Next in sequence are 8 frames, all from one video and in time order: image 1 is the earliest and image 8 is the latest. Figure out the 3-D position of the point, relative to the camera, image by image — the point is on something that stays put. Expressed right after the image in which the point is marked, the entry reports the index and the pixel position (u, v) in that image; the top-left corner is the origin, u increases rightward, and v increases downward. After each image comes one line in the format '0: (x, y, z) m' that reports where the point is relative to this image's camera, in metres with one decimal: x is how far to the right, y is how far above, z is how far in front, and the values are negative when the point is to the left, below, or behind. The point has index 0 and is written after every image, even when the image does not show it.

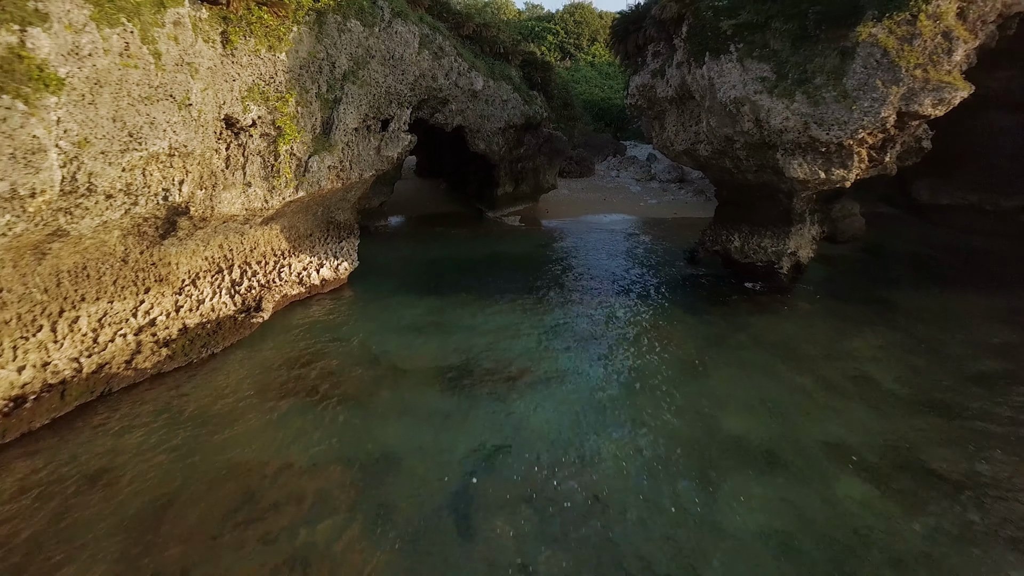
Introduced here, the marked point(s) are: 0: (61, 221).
0: (-6.2, +0.9, +6.5) m
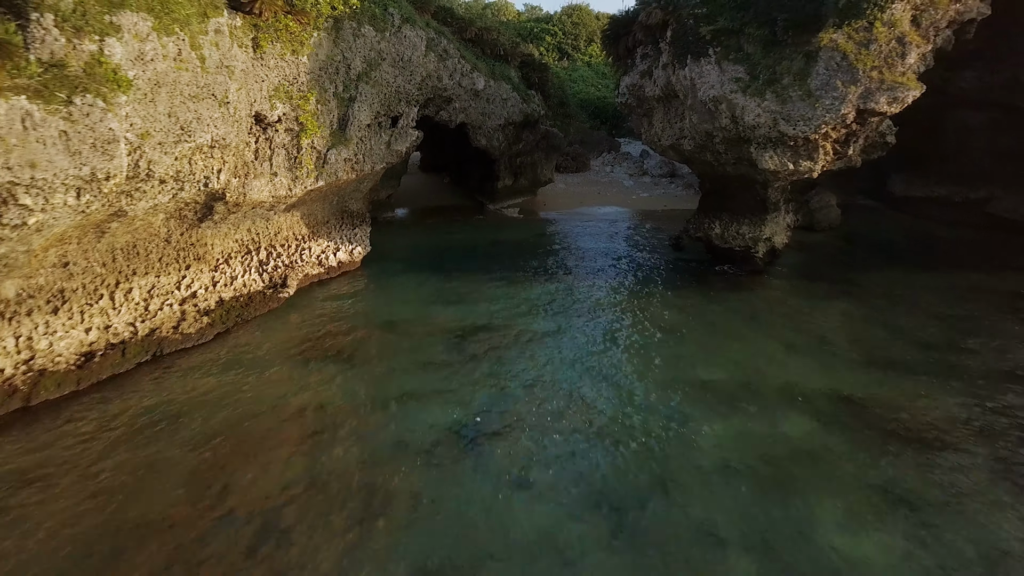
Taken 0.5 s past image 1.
0: (-6.3, +1.3, +7.6) m
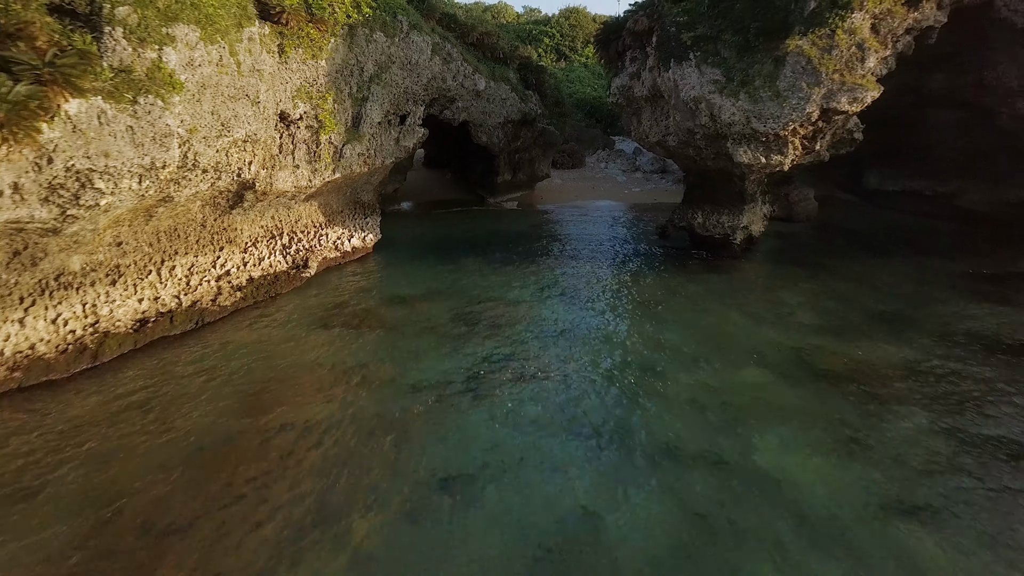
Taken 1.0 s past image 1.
0: (-6.3, +1.8, +8.8) m
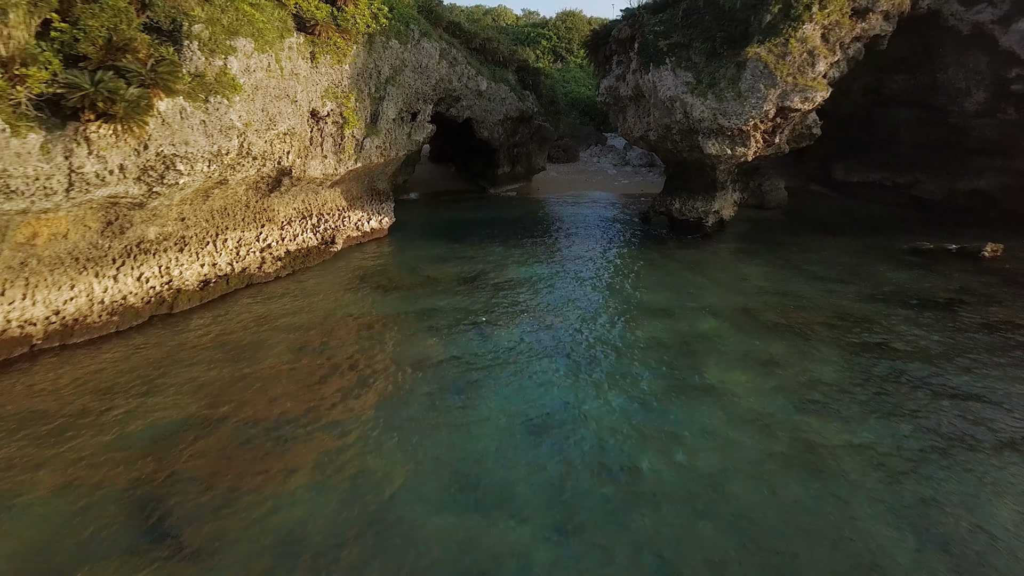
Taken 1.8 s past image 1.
0: (-6.4, +2.6, +10.7) m
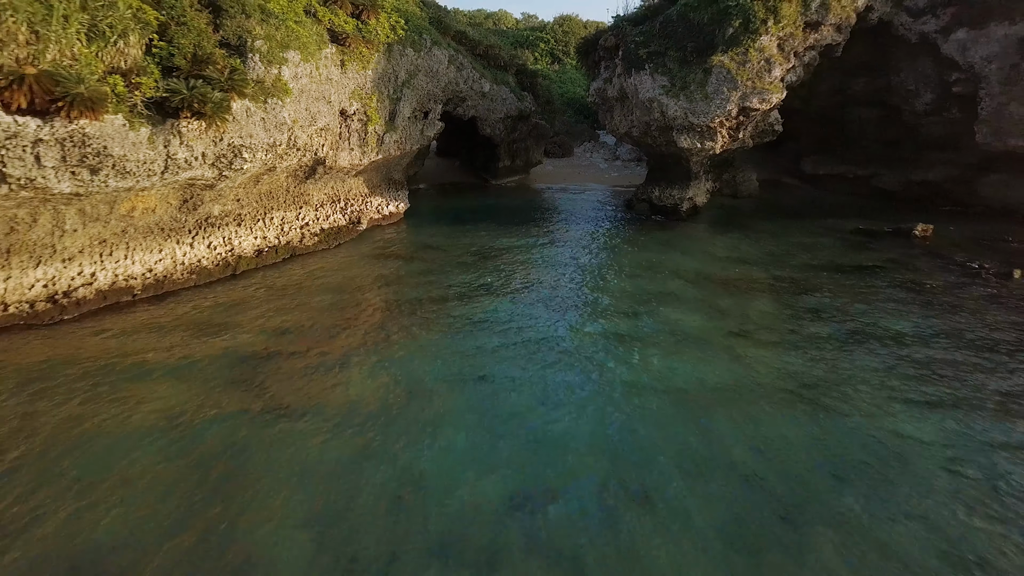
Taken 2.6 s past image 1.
0: (-6.4, +3.4, +13.0) m
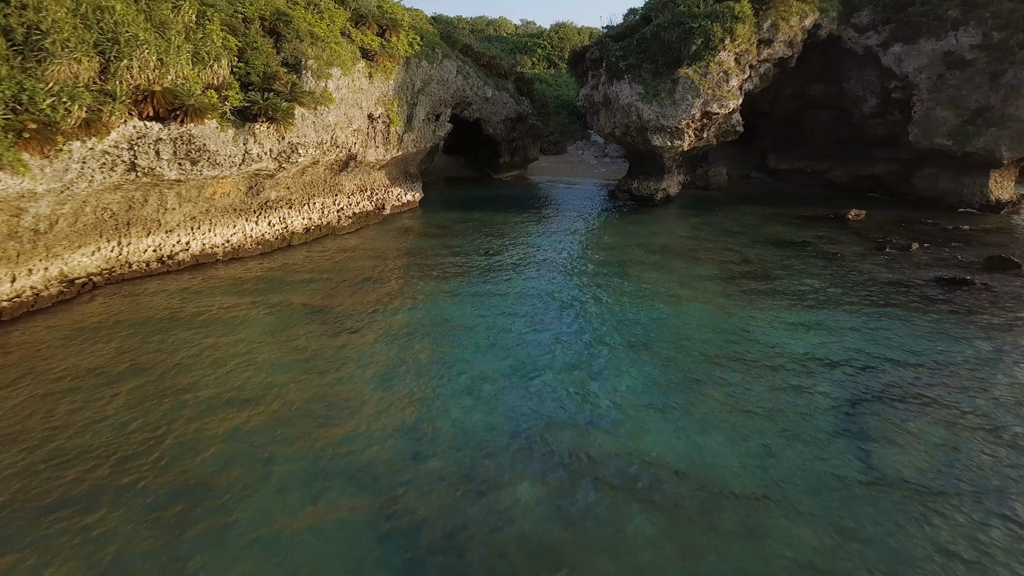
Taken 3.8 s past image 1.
0: (-6.4, +4.4, +16.0) m
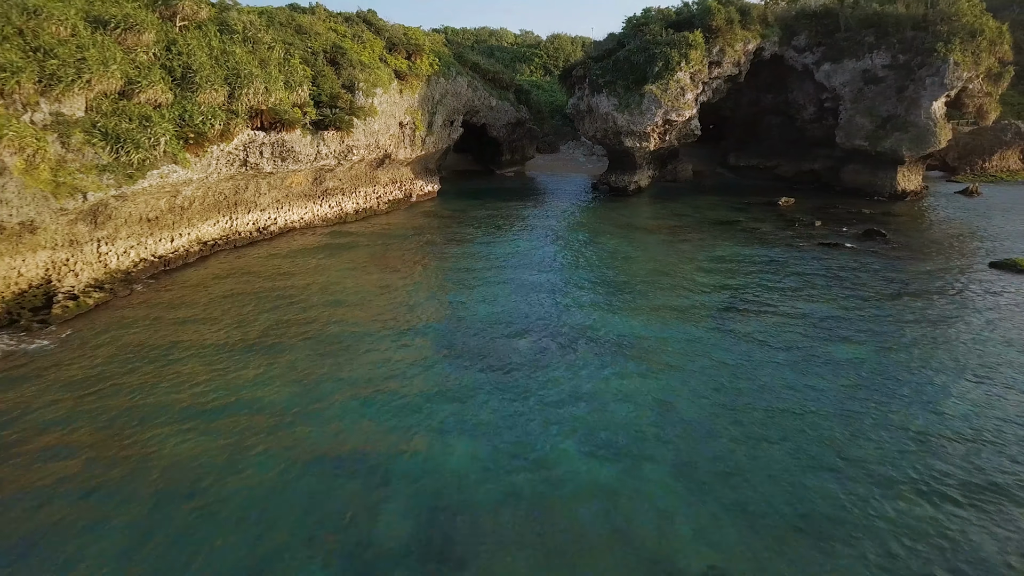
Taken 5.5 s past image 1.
0: (-6.4, +5.8, +20.9) m
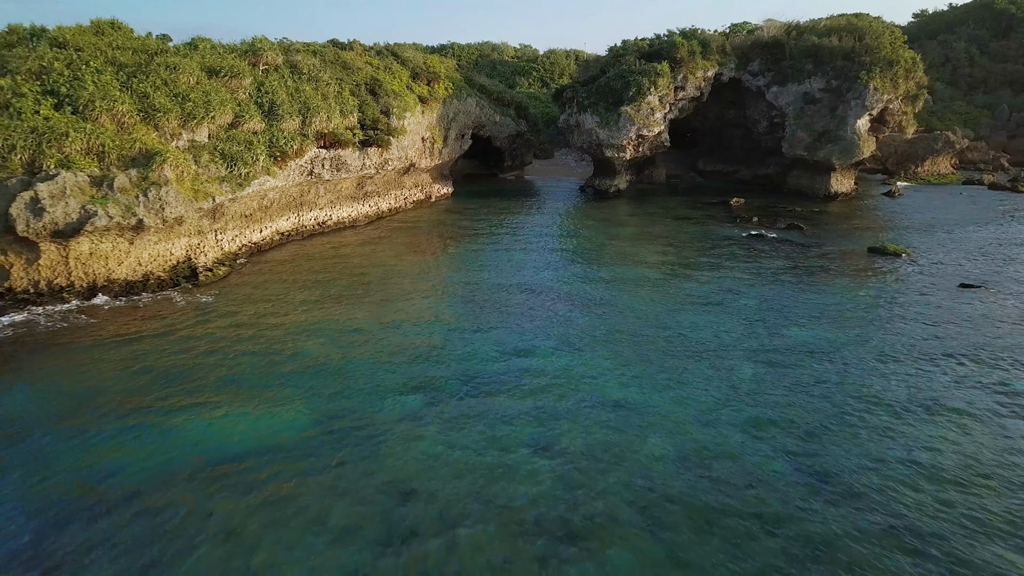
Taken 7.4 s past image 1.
0: (-6.3, +6.8, +26.3) m
